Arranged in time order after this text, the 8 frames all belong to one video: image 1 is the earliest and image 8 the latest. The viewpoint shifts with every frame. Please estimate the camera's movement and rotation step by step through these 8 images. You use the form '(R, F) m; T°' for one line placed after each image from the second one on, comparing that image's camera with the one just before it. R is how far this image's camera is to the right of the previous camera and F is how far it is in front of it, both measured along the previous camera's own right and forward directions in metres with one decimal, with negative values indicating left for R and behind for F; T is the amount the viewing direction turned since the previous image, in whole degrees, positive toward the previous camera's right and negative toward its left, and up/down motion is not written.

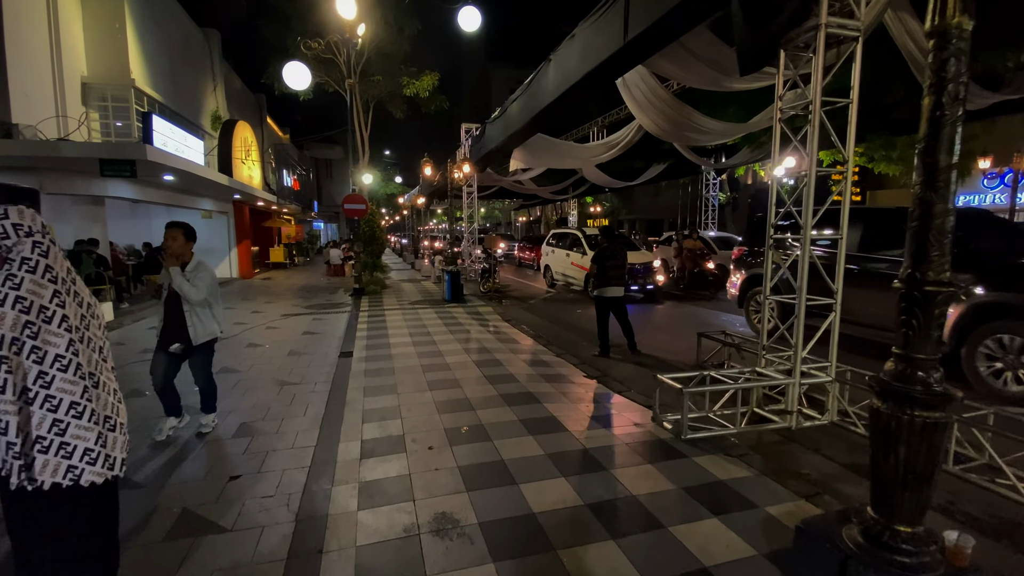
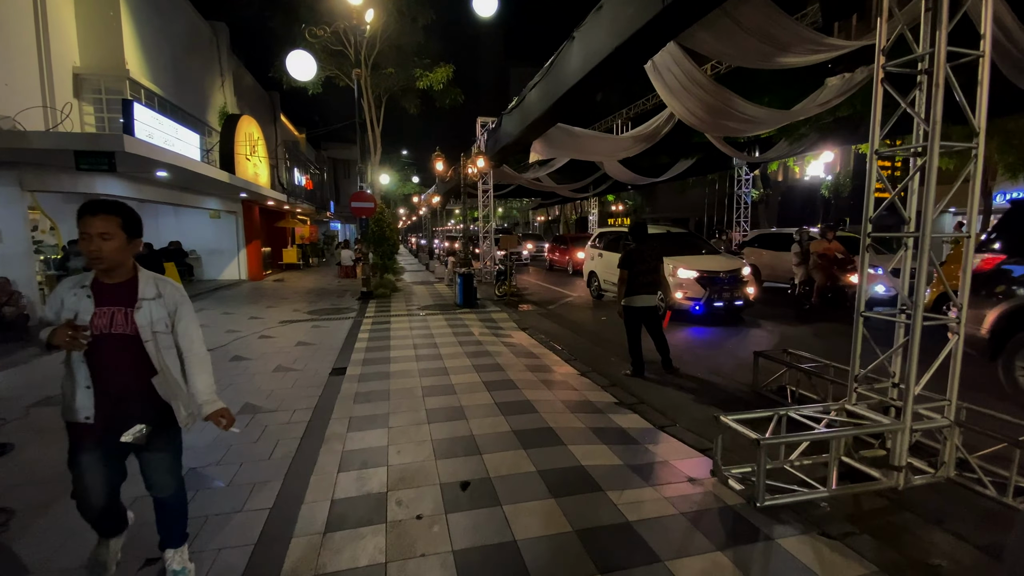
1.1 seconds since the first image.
(0.0, +1.0) m; -2°
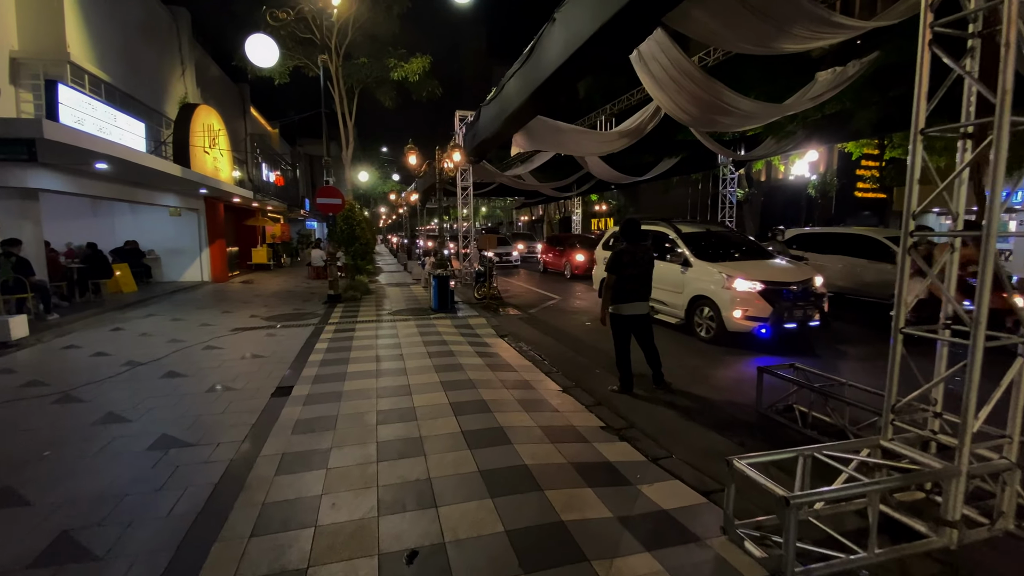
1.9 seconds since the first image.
(+0.1, +0.7) m; +2°
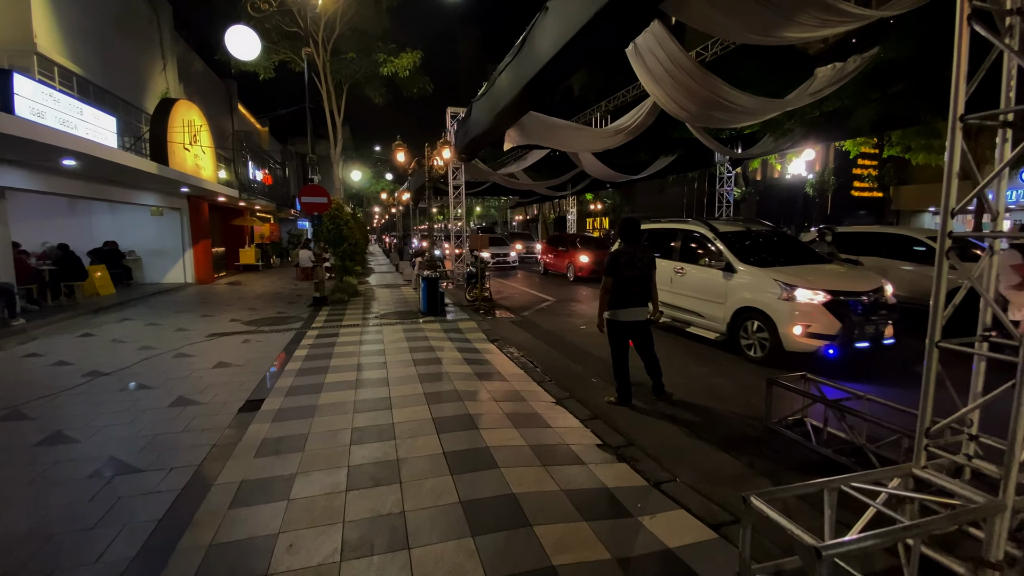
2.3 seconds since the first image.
(+0.1, +0.4) m; +1°
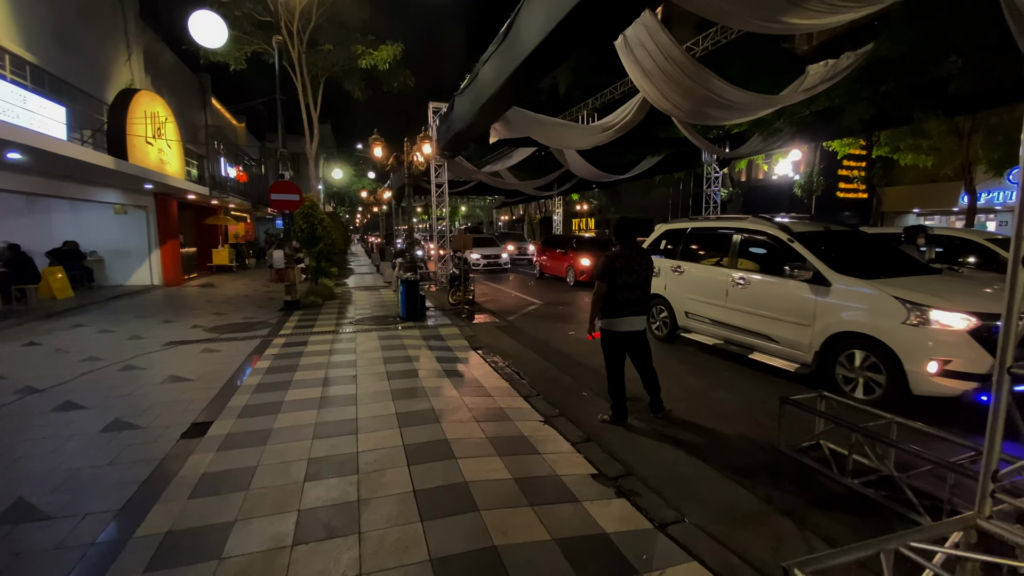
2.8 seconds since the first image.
(0.0, +0.5) m; +2°
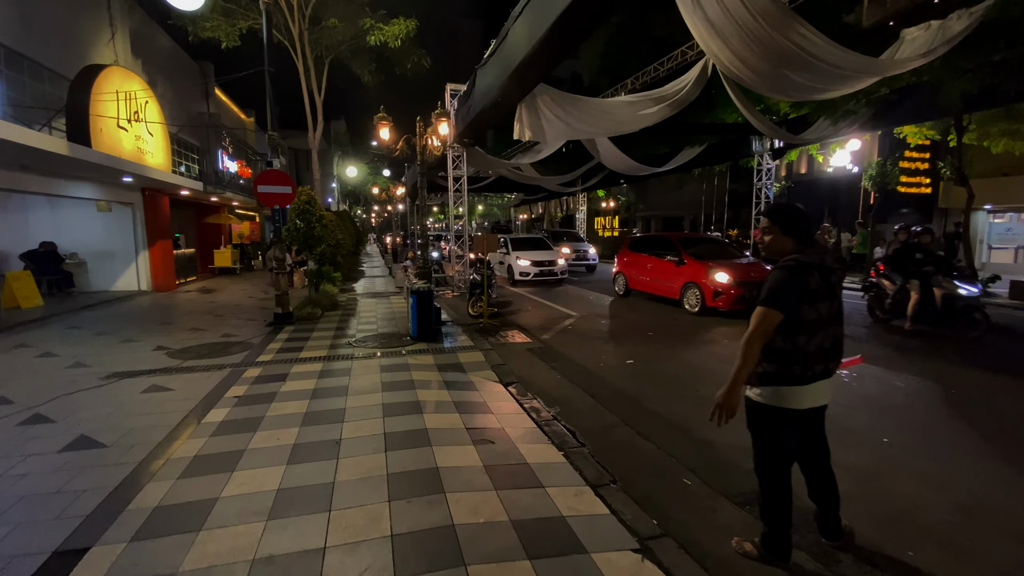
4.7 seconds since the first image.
(-0.3, +1.9) m; -2°
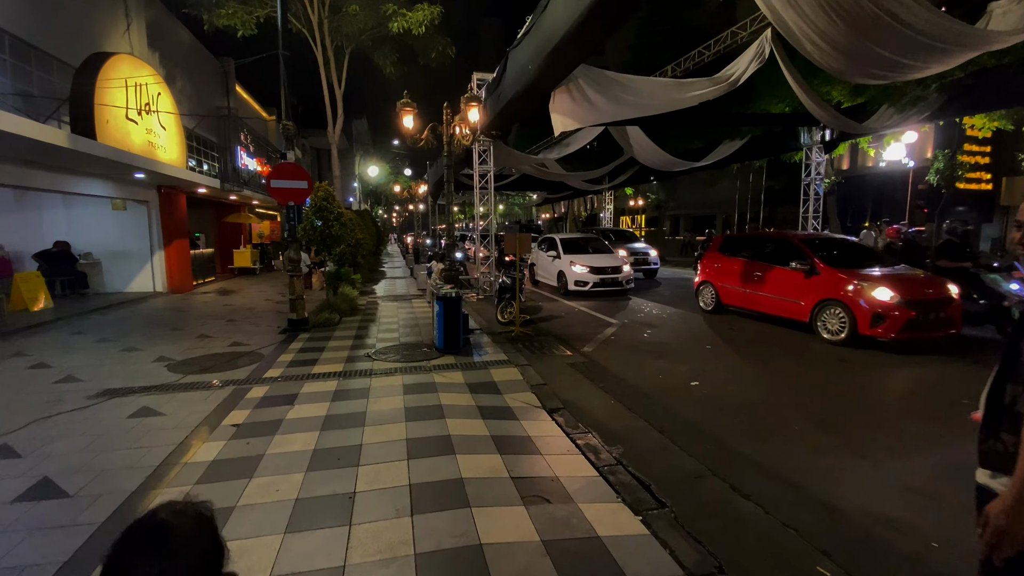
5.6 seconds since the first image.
(-0.3, +0.9) m; -2°
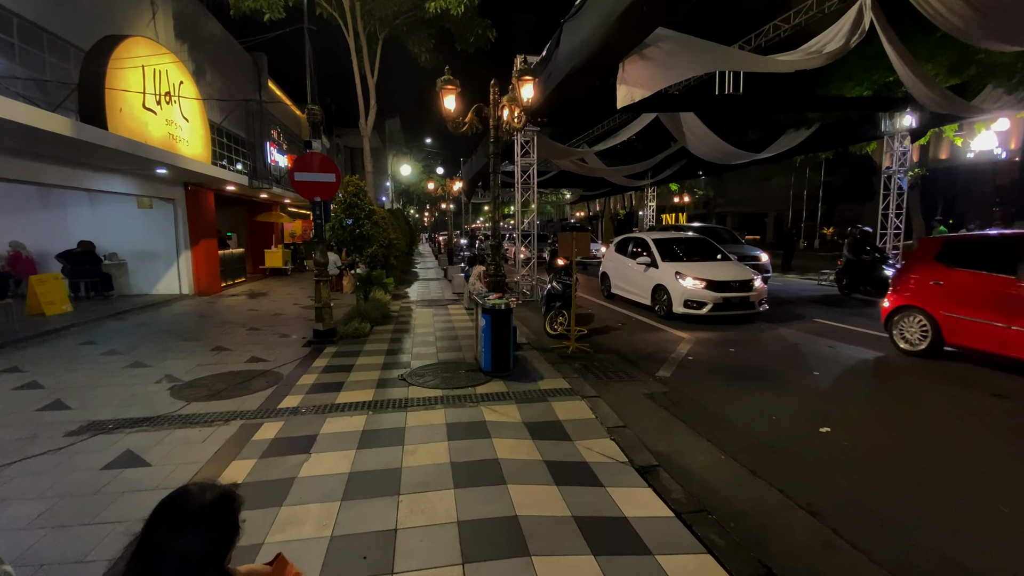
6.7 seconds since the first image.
(-0.4, +1.1) m; -3°
